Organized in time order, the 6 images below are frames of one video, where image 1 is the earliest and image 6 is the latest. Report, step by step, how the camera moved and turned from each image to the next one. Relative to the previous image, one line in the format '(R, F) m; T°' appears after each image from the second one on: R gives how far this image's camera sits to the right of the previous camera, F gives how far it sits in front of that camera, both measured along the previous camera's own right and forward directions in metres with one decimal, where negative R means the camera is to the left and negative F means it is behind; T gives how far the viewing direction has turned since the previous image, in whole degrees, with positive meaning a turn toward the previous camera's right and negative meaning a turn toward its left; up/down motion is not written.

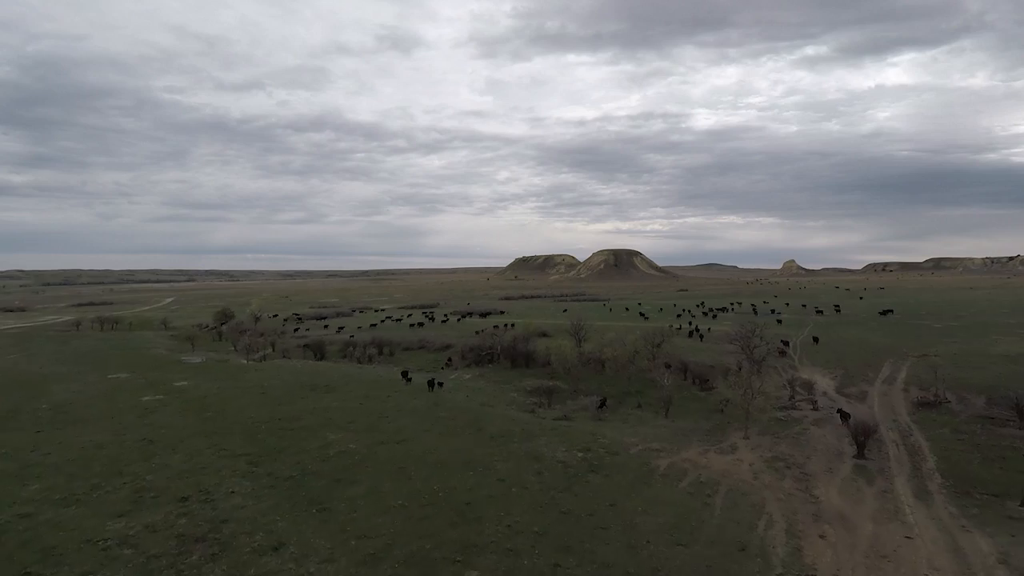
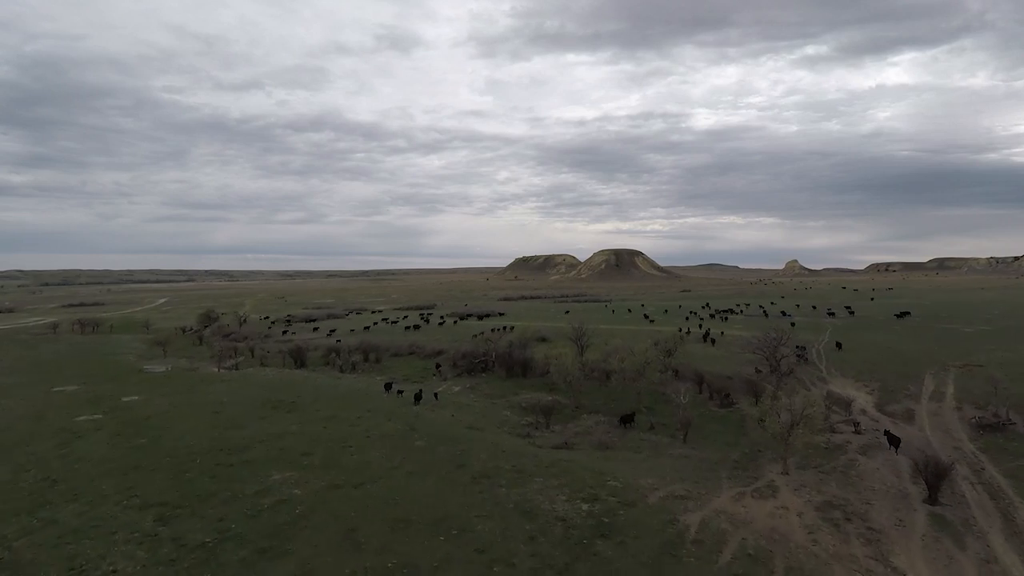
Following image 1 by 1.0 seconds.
(+0.6, +4.6) m; 0°
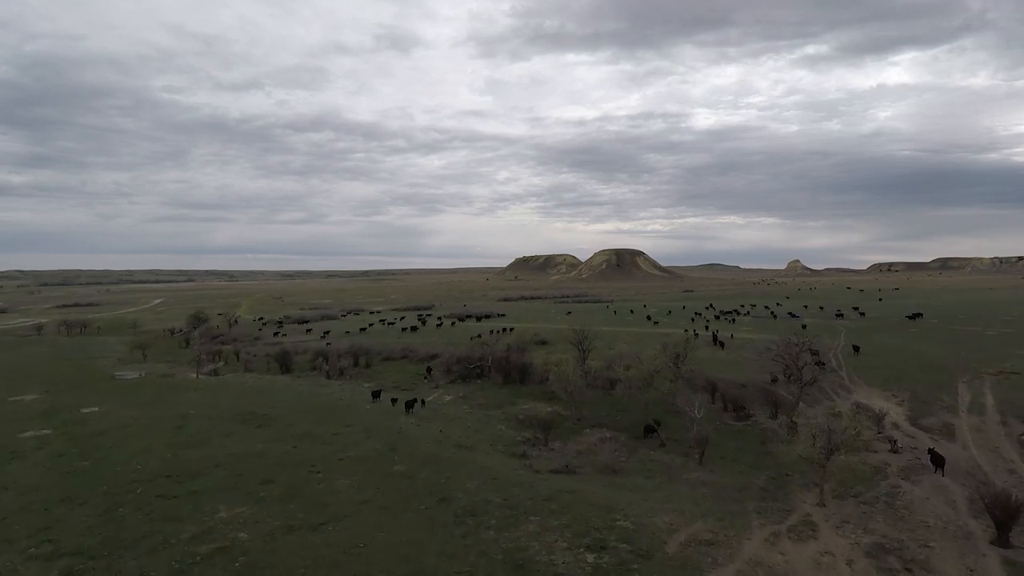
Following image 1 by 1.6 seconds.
(+0.3, +3.0) m; 0°
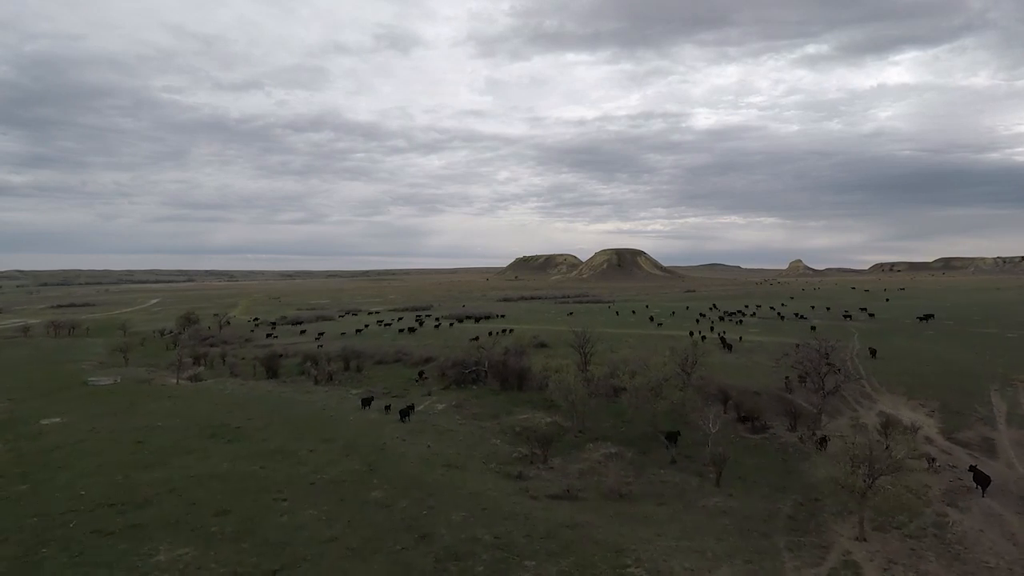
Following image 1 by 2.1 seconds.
(+0.3, +2.5) m; 0°
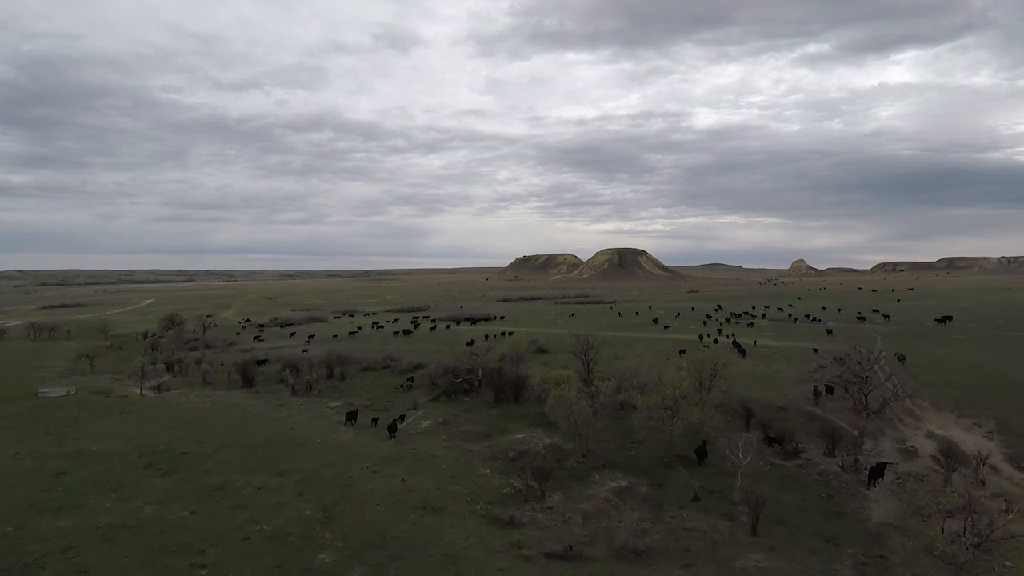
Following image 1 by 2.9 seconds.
(+0.5, +3.9) m; 0°
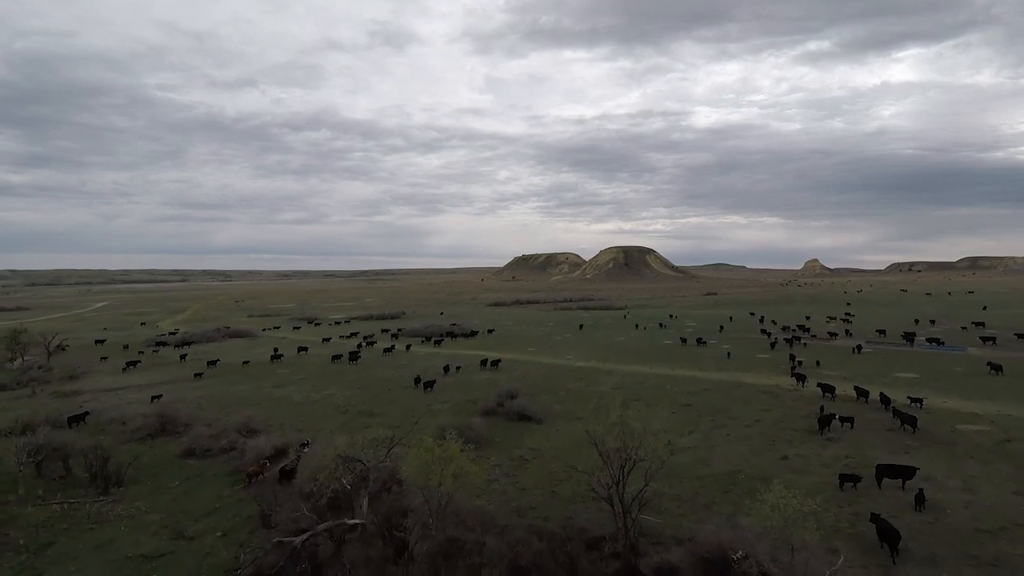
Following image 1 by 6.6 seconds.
(+3.1, +24.3) m; 0°
